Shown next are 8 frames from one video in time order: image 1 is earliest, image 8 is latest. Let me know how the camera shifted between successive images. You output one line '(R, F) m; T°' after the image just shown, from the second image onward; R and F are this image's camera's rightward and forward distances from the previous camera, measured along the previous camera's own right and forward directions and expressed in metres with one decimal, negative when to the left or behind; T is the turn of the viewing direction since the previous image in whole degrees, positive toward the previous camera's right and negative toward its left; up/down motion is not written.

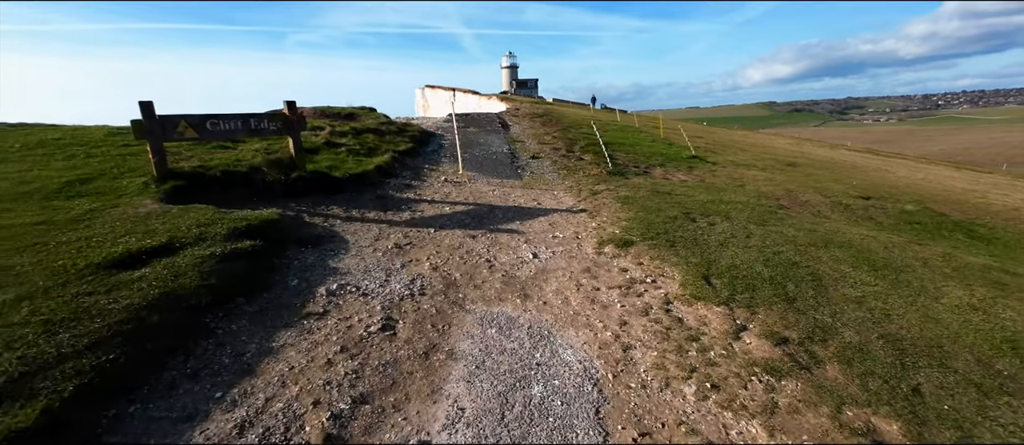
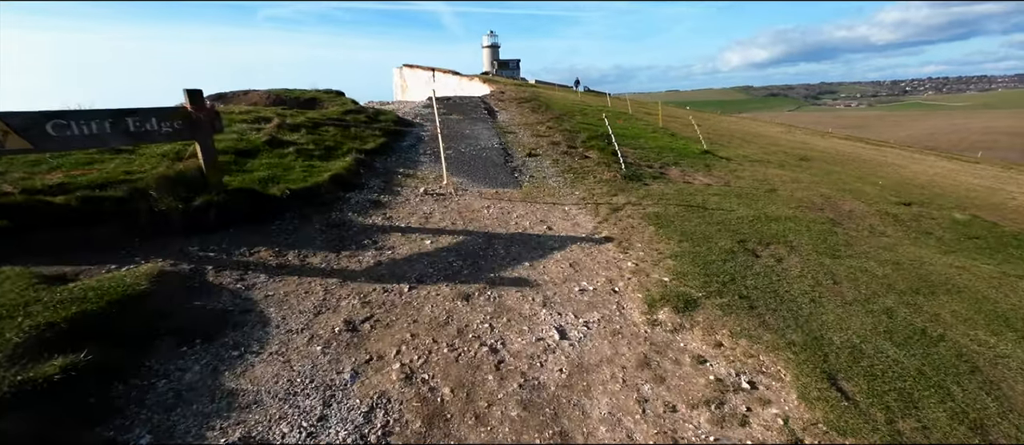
(-0.7, +4.3) m; +3°
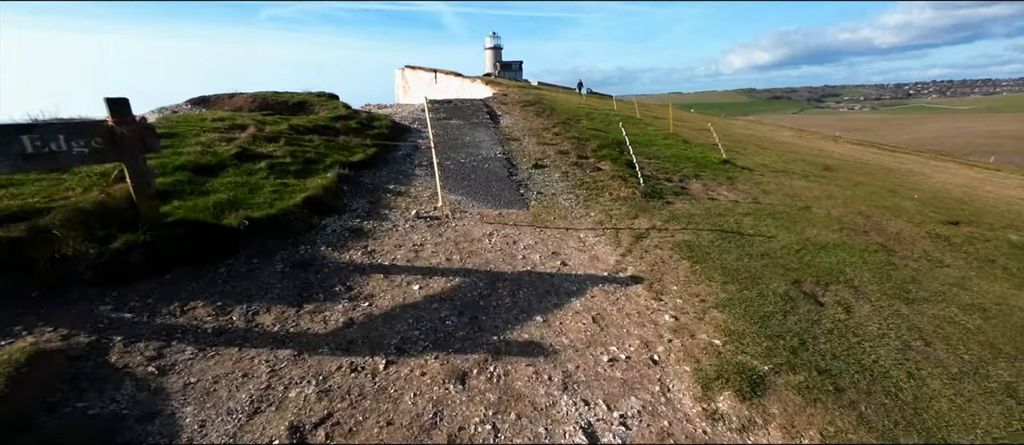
(-0.2, +2.2) m; 0°
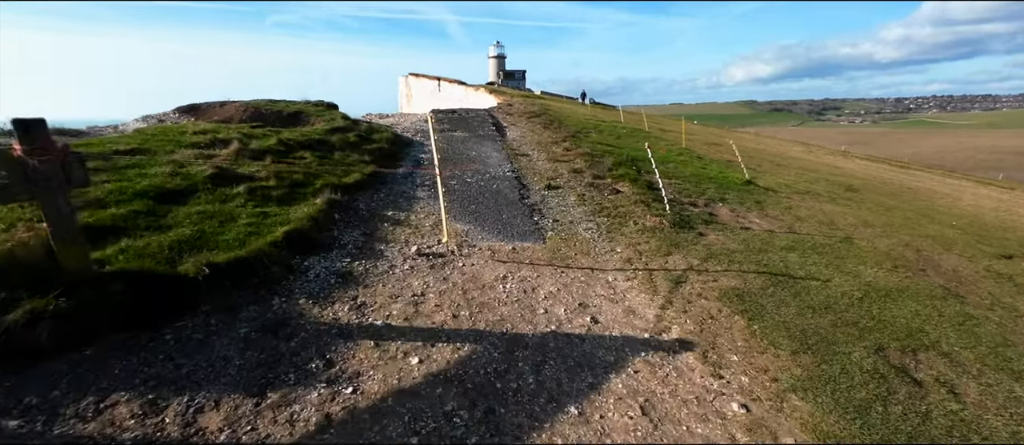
(-0.5, +1.9) m; 0°
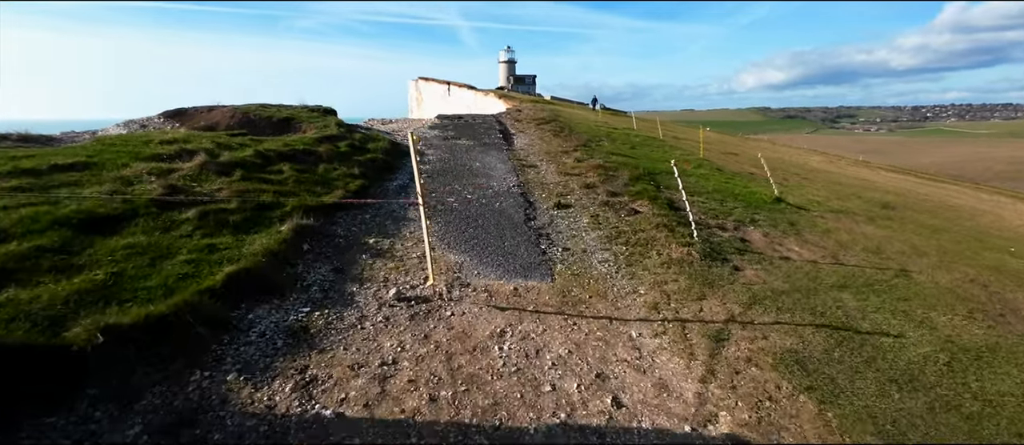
(+0.2, +2.1) m; -1°
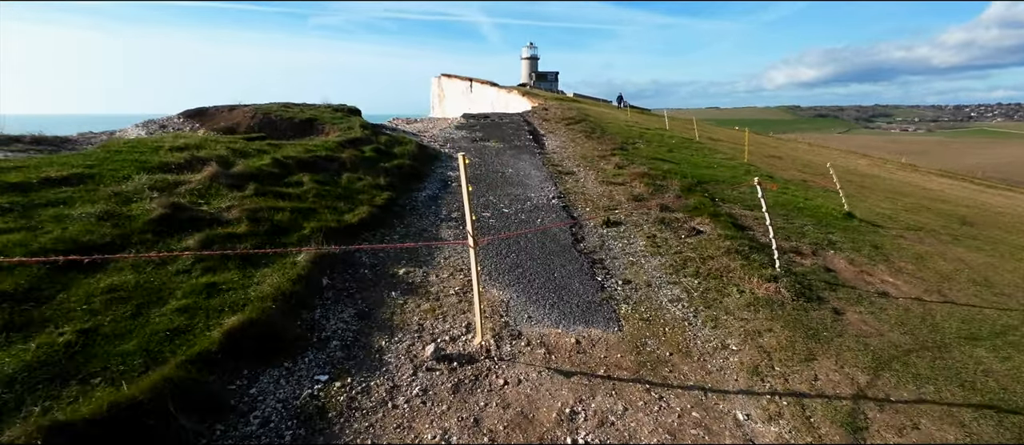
(-1.0, +2.0) m; -3°
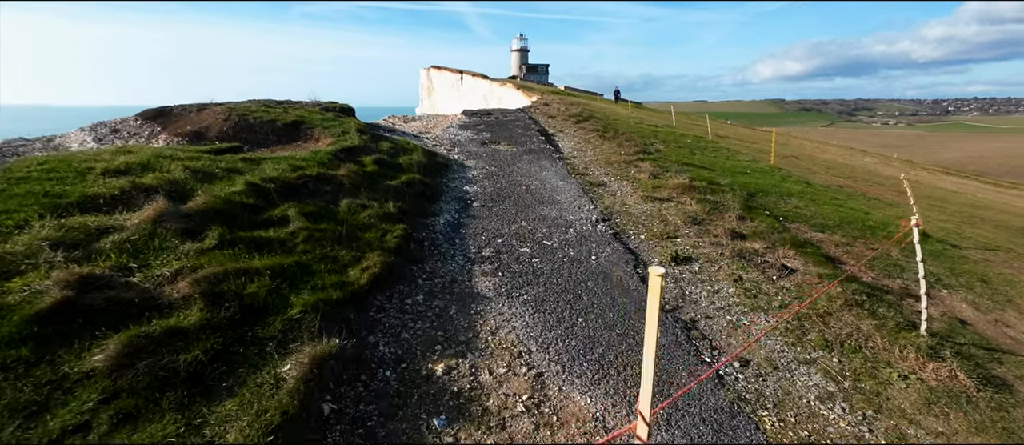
(-1.7, +3.4) m; +2°
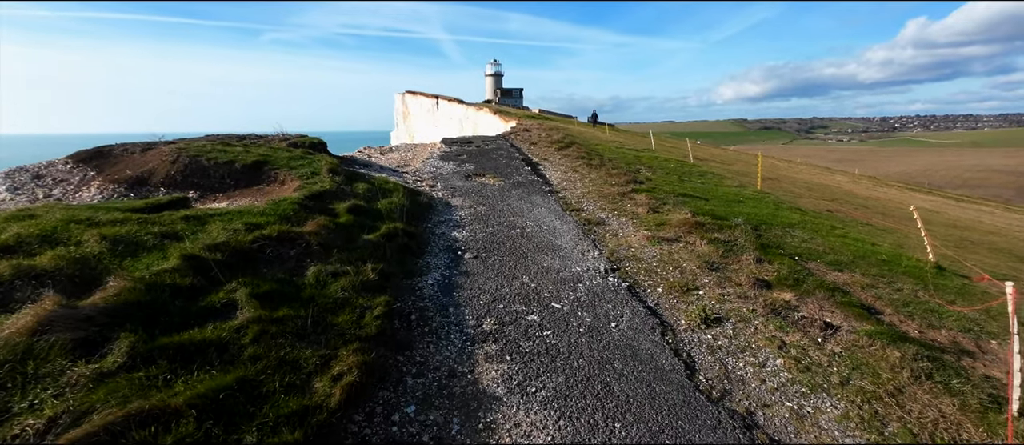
(-0.6, +1.9) m; +3°
